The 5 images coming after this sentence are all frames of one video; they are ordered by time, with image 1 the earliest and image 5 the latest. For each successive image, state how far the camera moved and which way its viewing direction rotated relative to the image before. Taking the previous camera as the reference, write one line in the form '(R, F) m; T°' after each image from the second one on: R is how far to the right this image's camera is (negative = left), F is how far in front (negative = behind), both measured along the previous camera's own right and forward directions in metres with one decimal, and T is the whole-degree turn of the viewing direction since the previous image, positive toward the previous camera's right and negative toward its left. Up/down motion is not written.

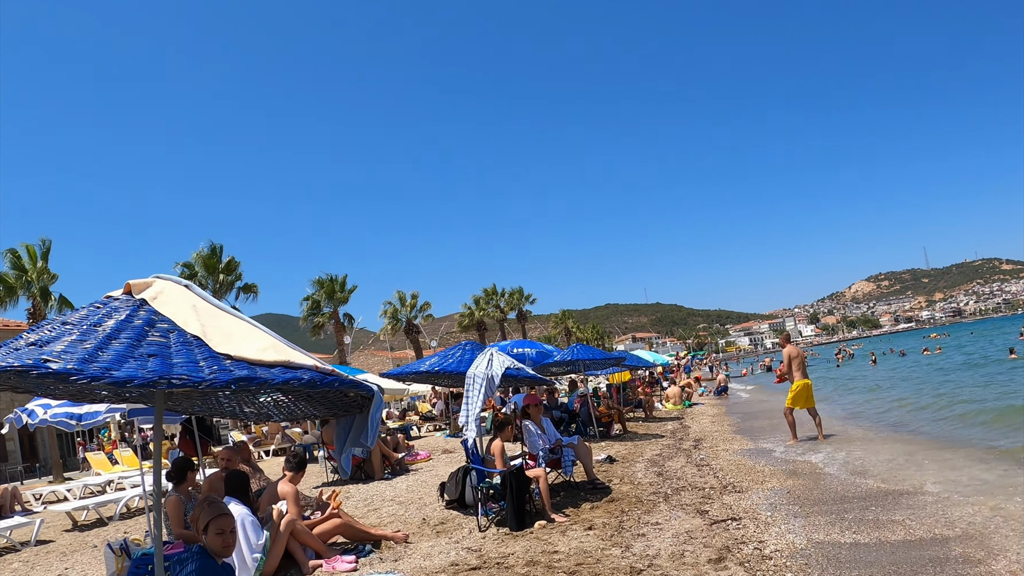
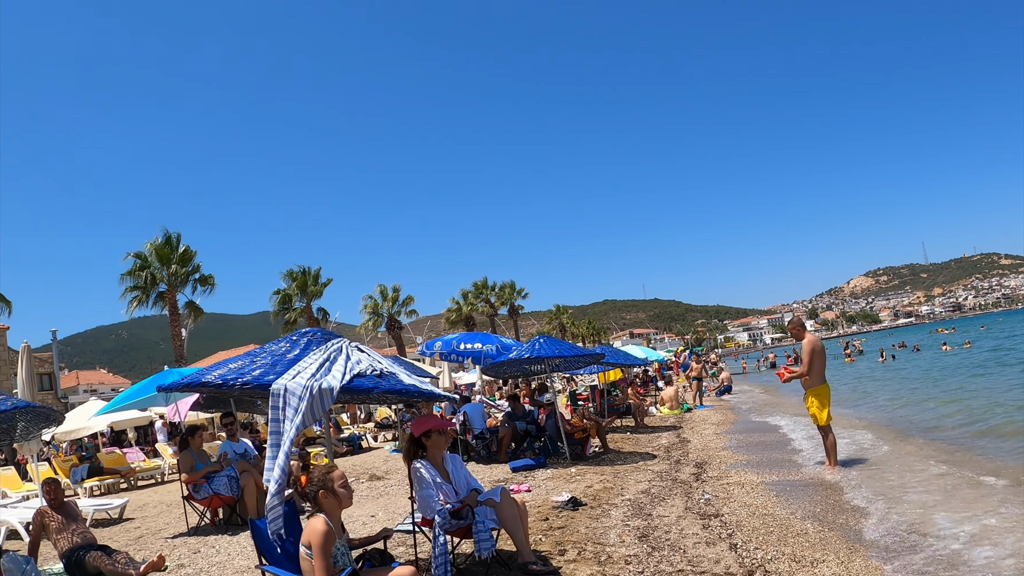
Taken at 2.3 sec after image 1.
(+0.9, +3.3) m; 0°
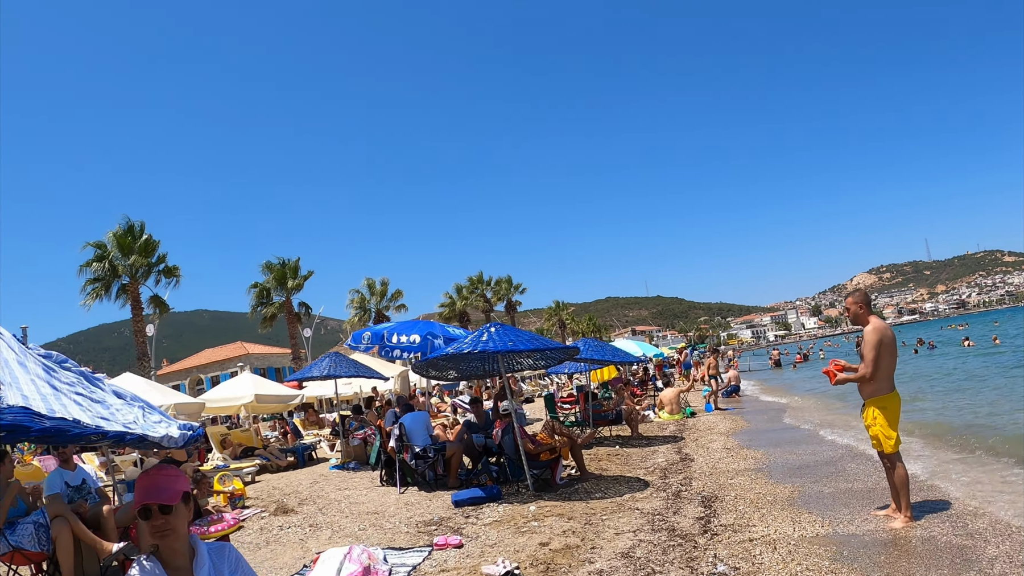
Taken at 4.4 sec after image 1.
(+0.7, +2.6) m; 0°
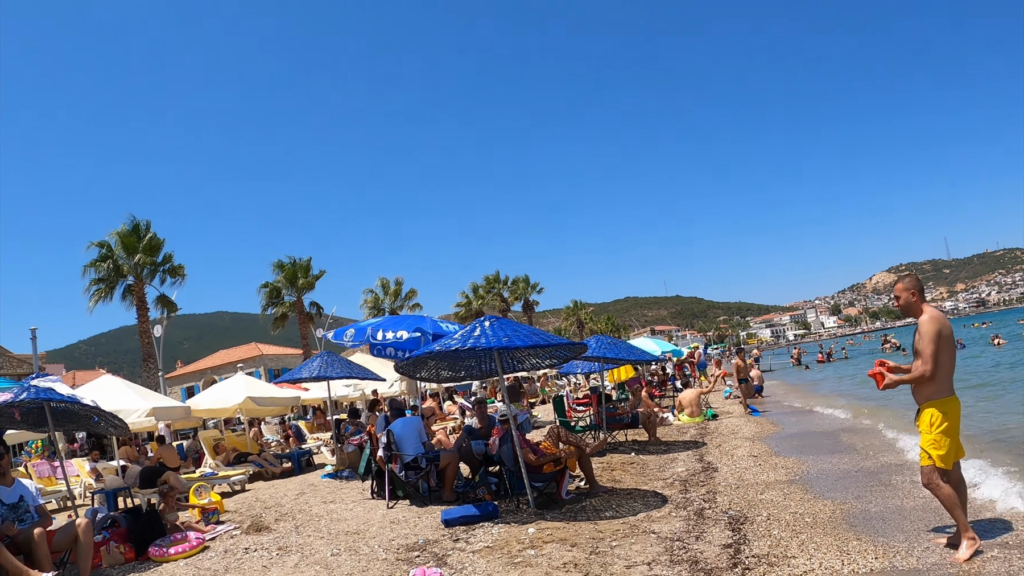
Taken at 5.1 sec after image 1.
(+0.2, +0.9) m; -2°
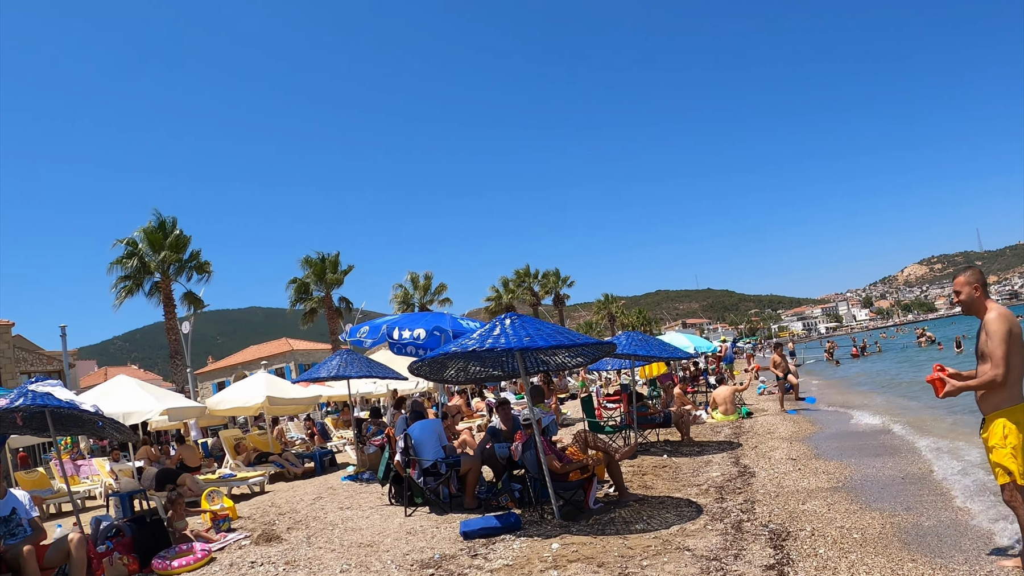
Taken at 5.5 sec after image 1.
(+0.1, +0.5) m; -3°
